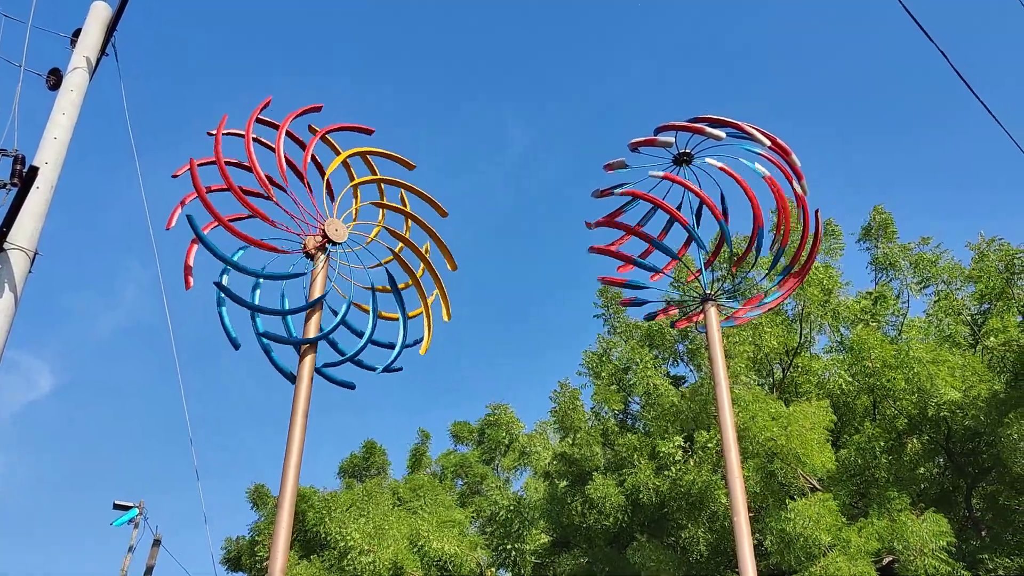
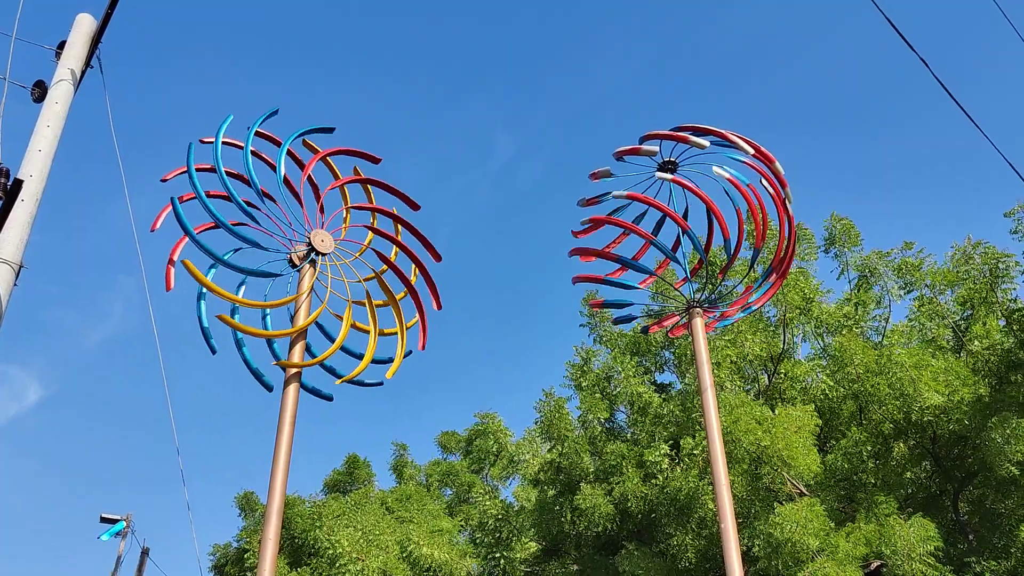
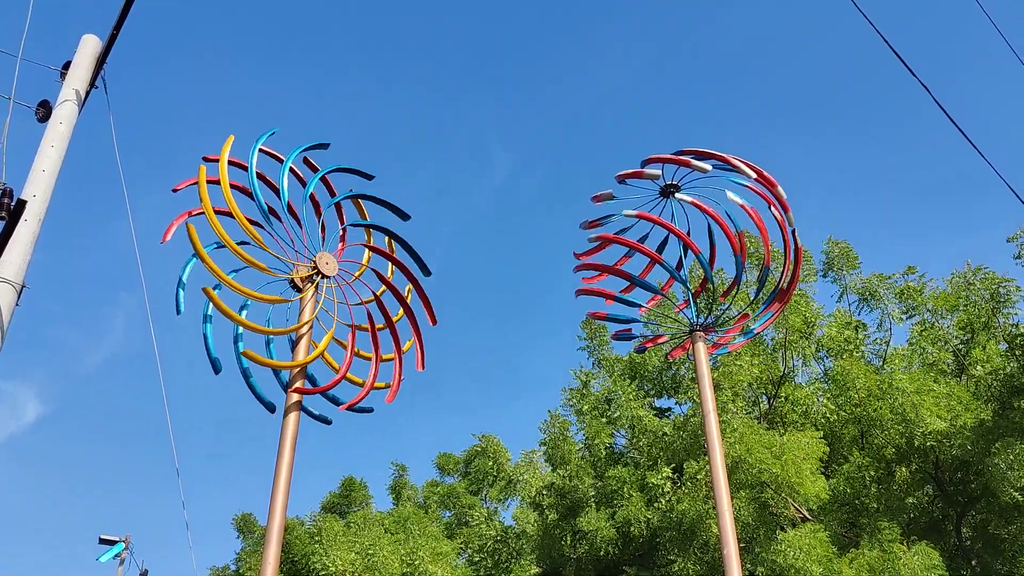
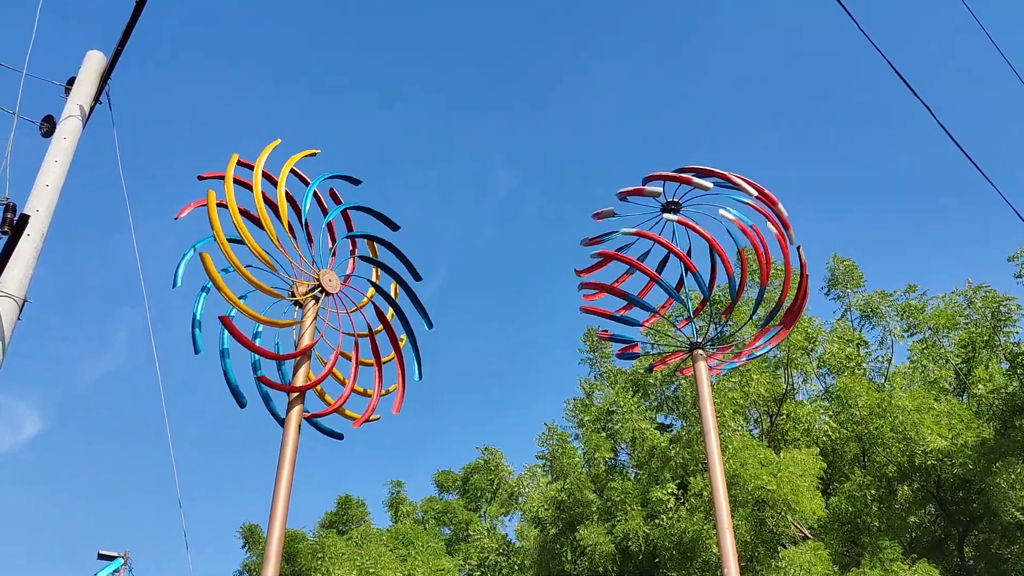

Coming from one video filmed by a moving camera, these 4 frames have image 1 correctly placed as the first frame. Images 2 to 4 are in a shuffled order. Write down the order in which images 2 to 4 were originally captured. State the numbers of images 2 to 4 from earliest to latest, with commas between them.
2, 3, 4
